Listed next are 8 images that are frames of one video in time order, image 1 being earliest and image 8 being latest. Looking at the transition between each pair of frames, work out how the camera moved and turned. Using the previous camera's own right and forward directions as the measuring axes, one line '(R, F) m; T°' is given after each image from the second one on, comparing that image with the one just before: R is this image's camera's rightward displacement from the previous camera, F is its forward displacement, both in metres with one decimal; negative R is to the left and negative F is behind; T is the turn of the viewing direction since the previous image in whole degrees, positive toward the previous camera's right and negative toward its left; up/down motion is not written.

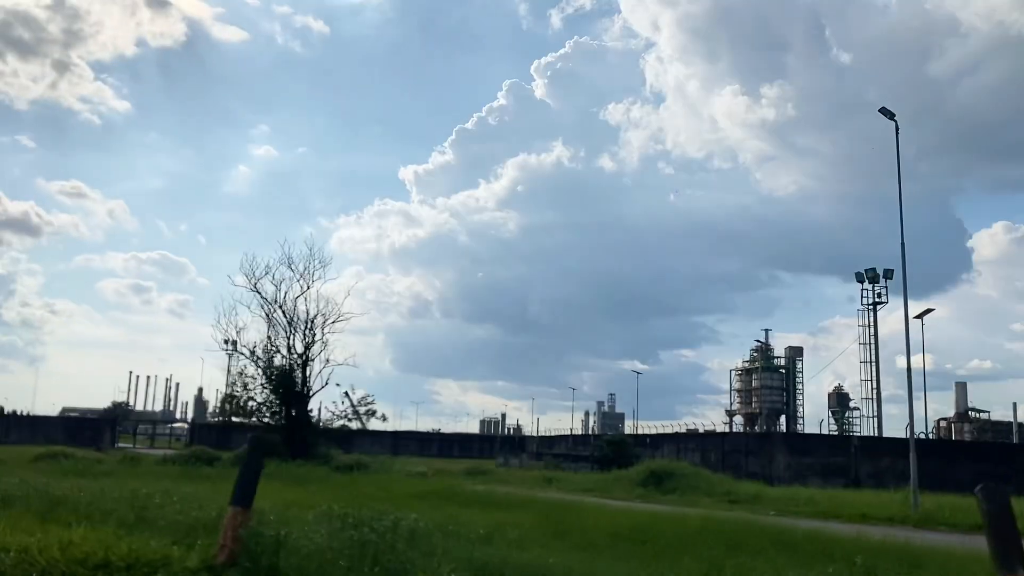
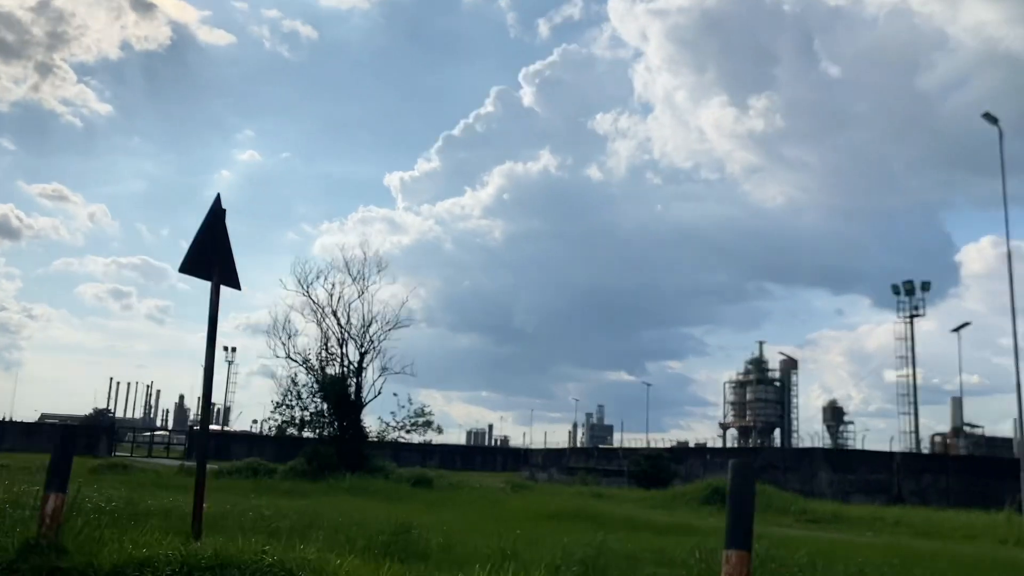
(-3.5, -0.1) m; +3°
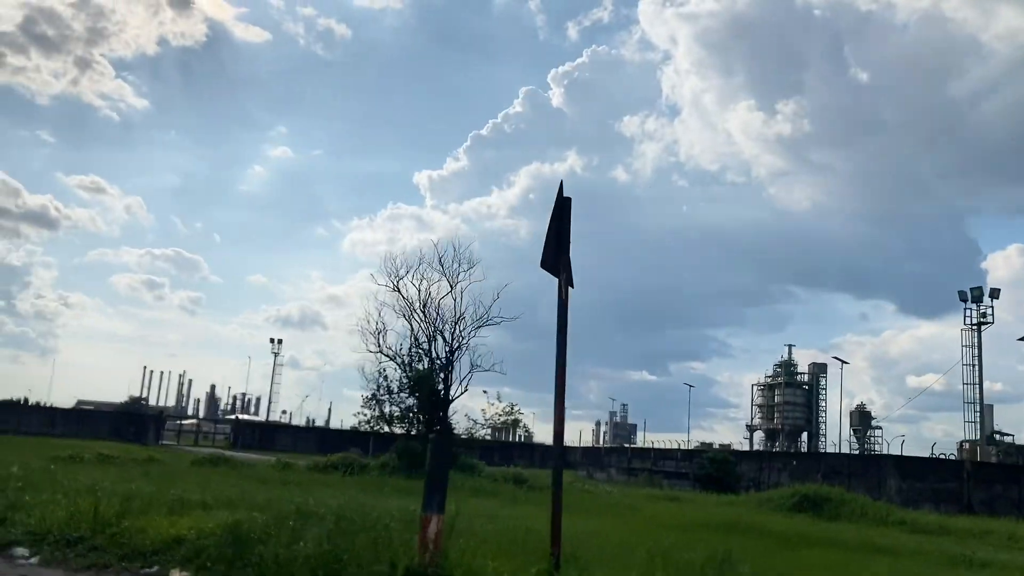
(-3.1, -1.2) m; +1°
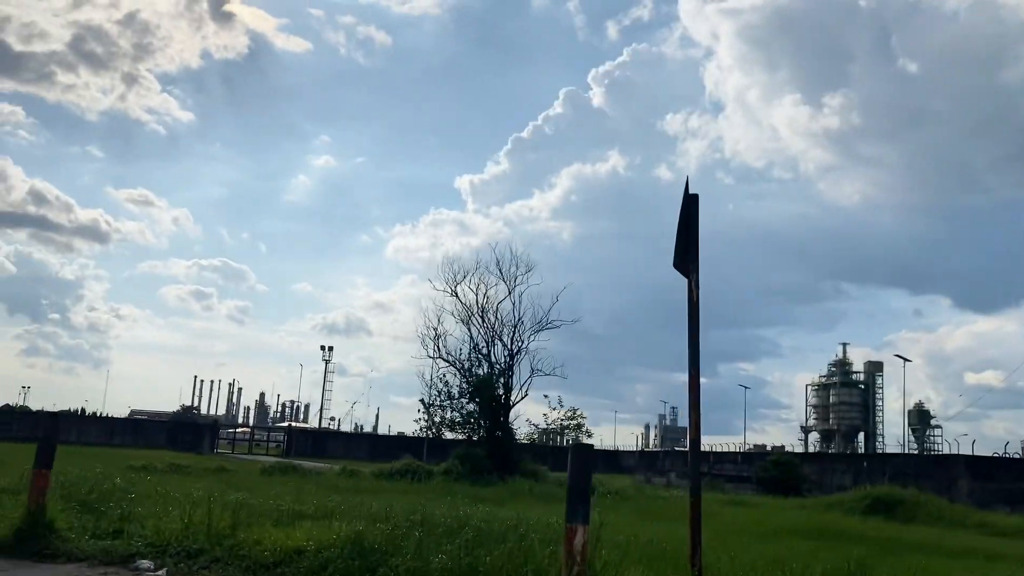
(-0.9, +0.2) m; -2°
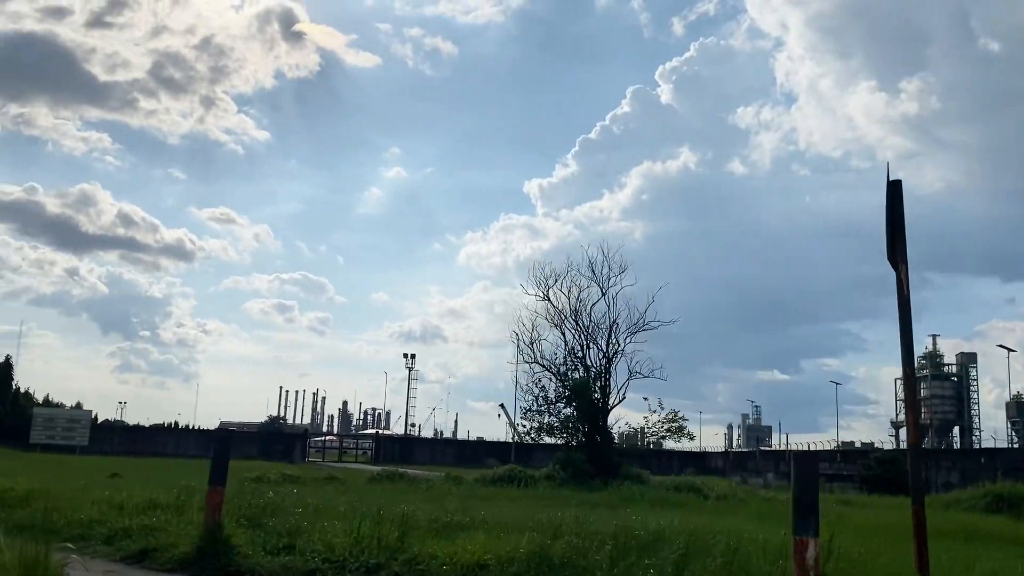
(-1.1, -0.1) m; -4°
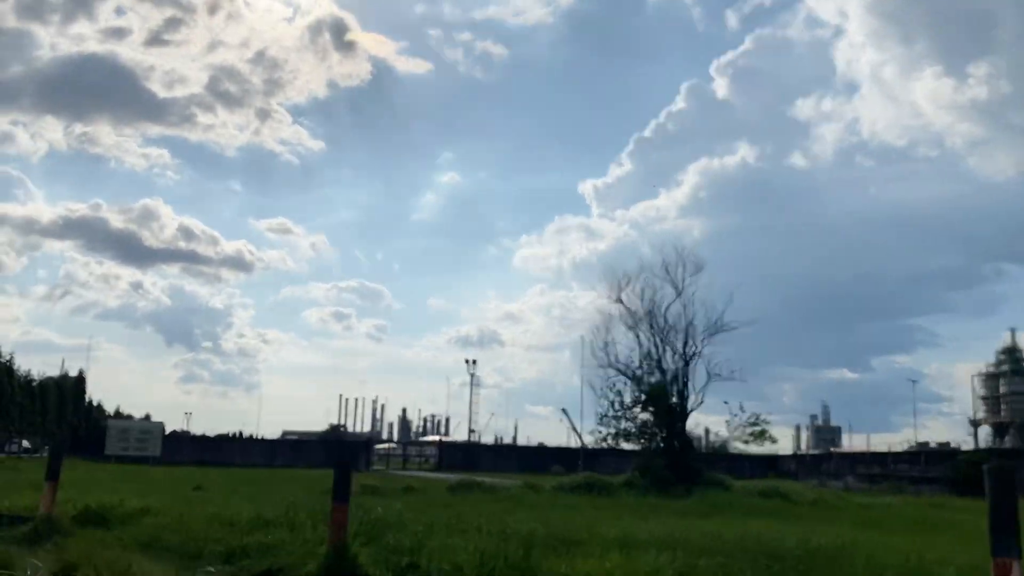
(-0.9, +0.5) m; -3°
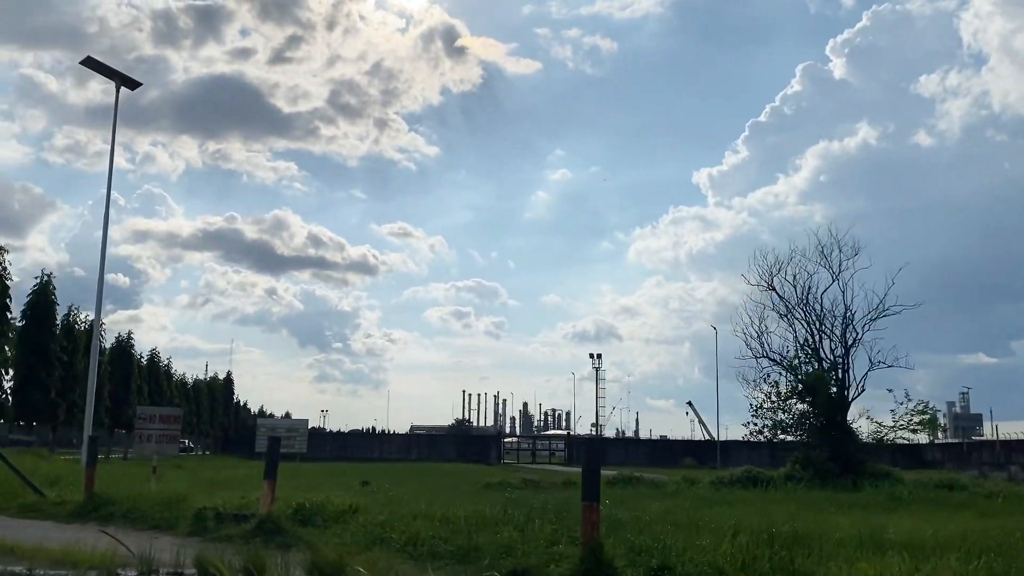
(-1.6, -0.7) m; -7°
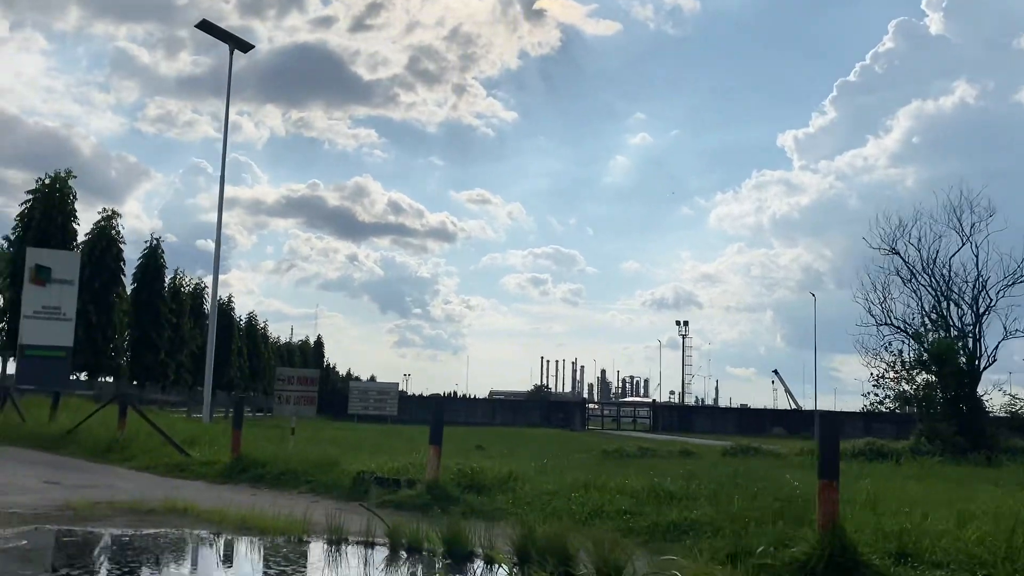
(-2.0, +0.3) m; -4°
